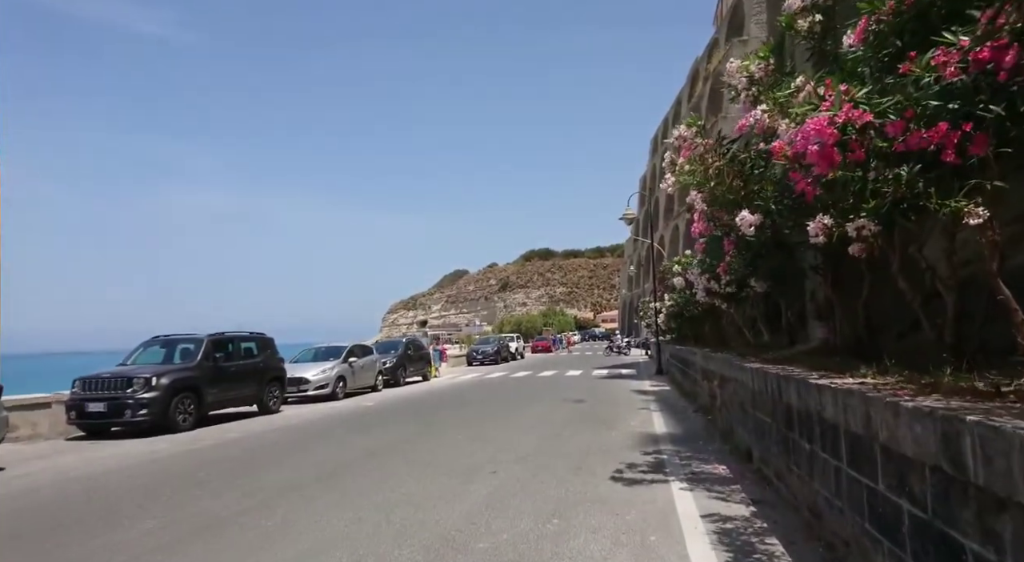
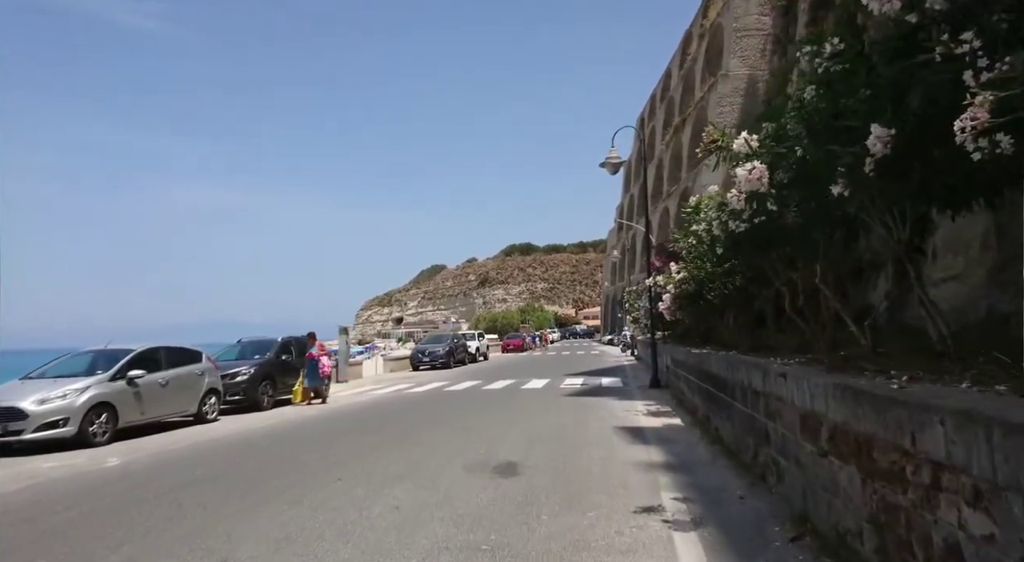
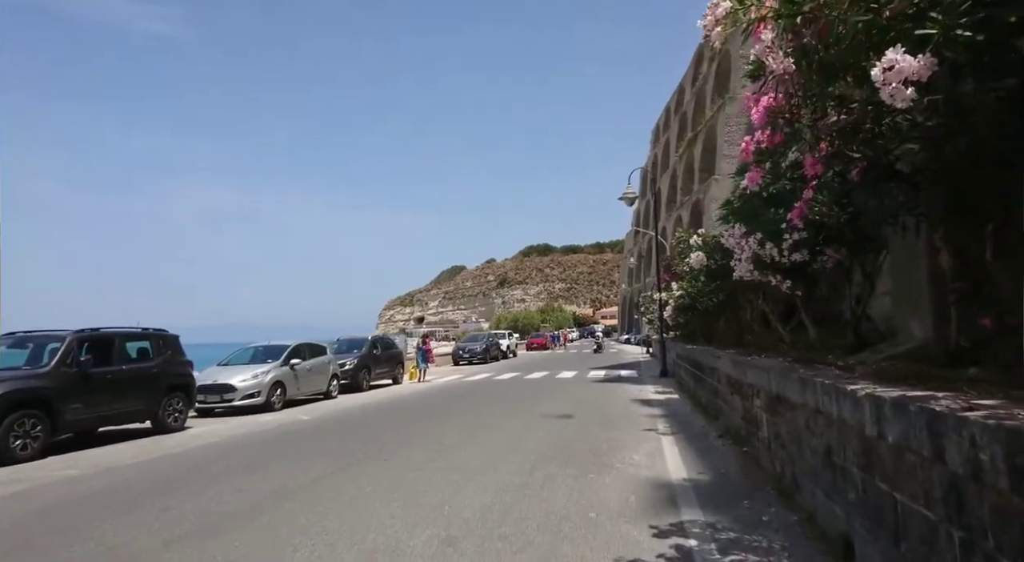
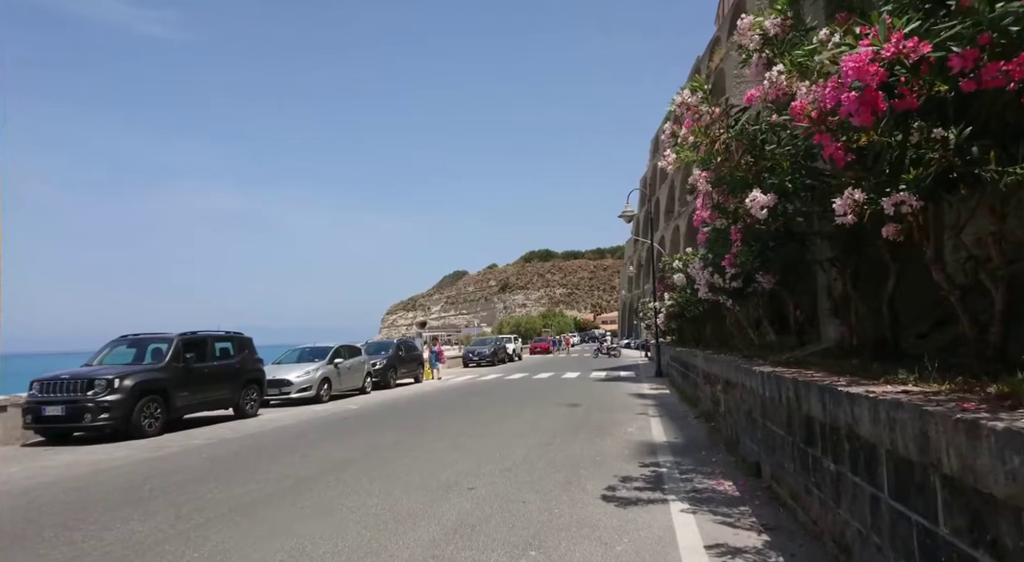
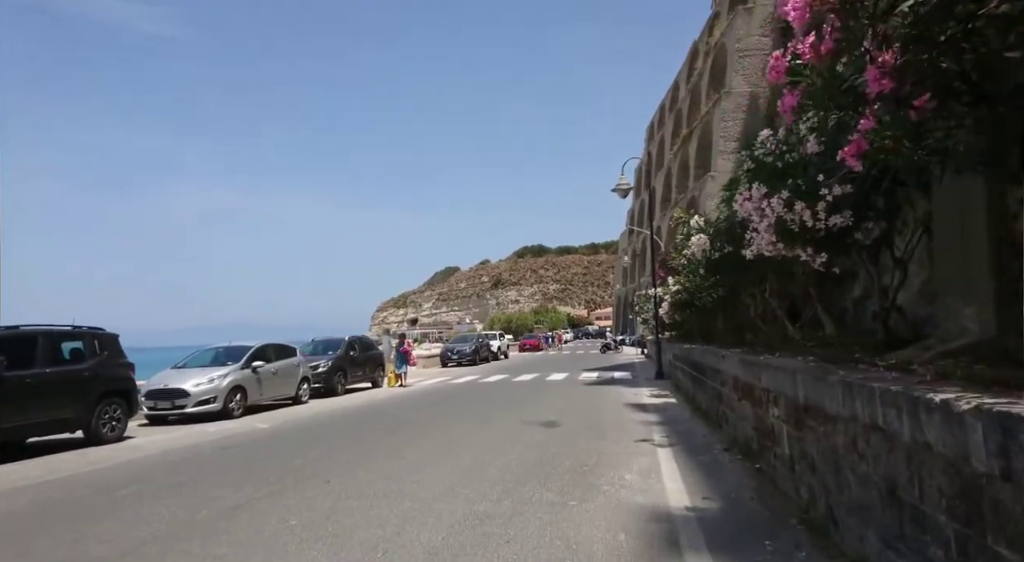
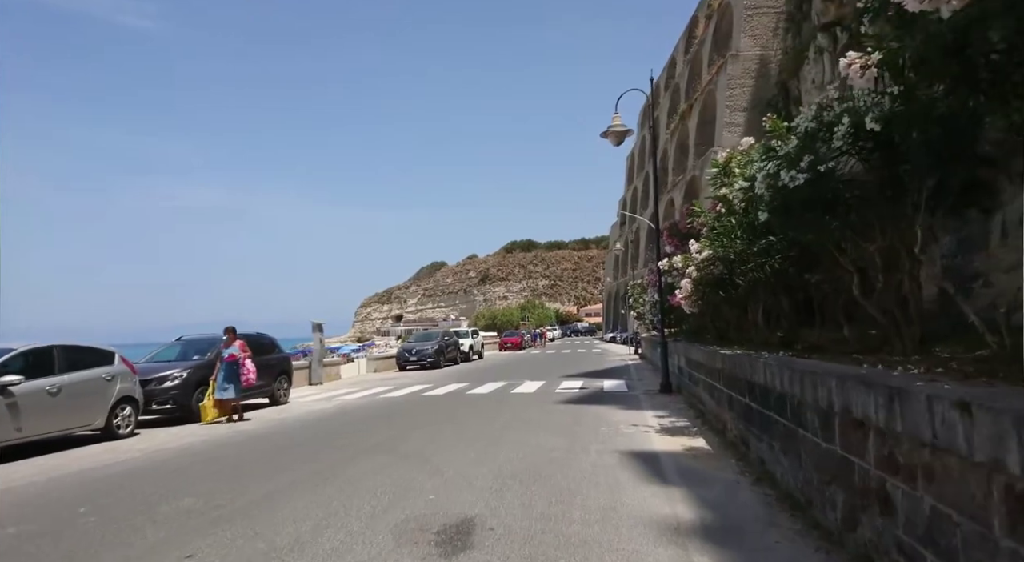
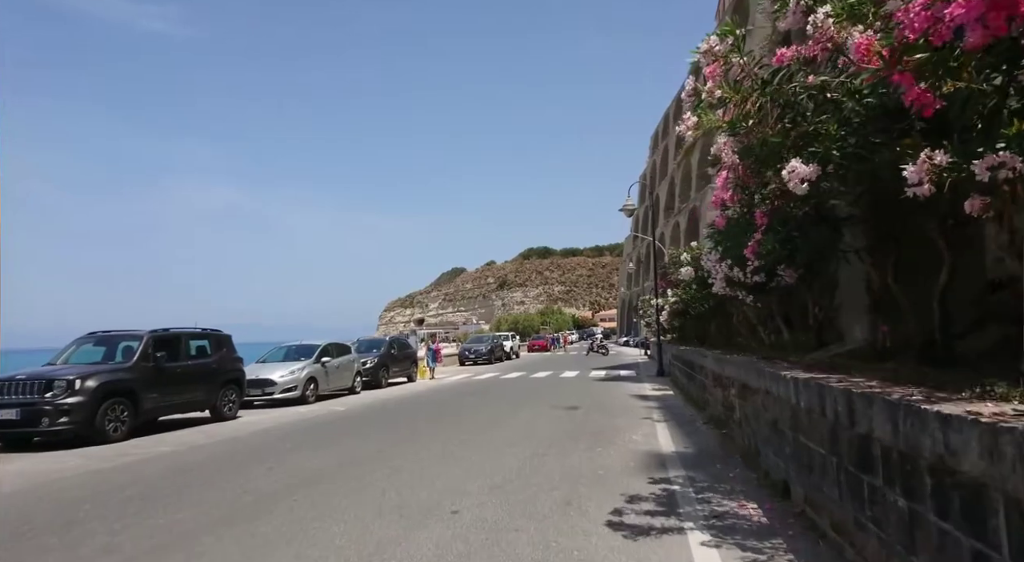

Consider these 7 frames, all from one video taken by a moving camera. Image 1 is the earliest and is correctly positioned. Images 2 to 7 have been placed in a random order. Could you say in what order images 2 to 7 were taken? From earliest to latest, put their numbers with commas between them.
4, 7, 3, 5, 2, 6
